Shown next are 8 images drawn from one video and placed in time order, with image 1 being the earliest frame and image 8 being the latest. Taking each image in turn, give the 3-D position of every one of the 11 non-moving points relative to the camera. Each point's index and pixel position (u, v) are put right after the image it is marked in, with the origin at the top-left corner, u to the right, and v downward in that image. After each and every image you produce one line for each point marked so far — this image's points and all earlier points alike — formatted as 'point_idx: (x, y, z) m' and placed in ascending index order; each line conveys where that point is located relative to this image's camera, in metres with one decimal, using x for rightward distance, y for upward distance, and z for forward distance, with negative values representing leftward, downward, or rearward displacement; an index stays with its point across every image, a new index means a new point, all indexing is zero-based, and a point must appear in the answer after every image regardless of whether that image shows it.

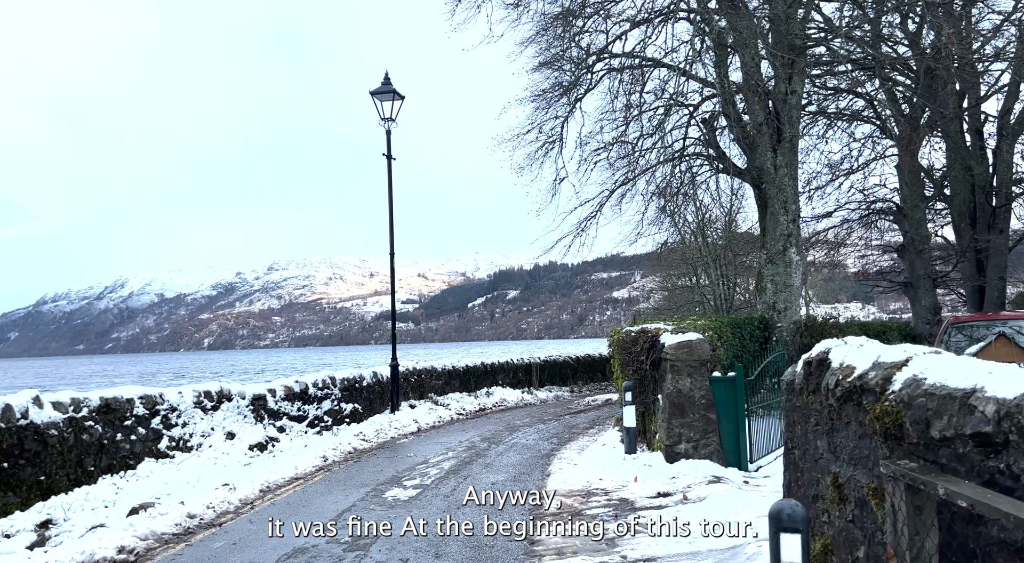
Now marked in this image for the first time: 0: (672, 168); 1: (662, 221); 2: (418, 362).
0: (+2.9, +2.0, +18.0) m
1: (+2.8, +1.1, +19.4) m
2: (-1.4, -1.3, +15.1) m
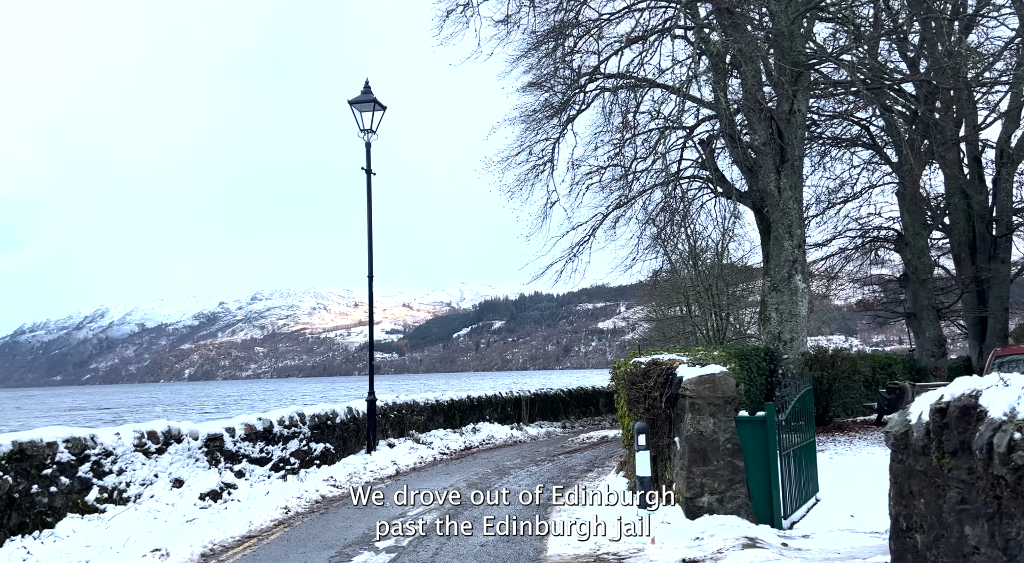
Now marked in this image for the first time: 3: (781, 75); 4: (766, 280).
0: (+2.6, +1.5, +17.2) m
1: (+2.6, +0.6, +18.6) m
2: (-1.6, -1.7, +14.1) m
3: (+3.8, +2.9, +14.1) m
4: (+3.7, 0.0, +14.5) m
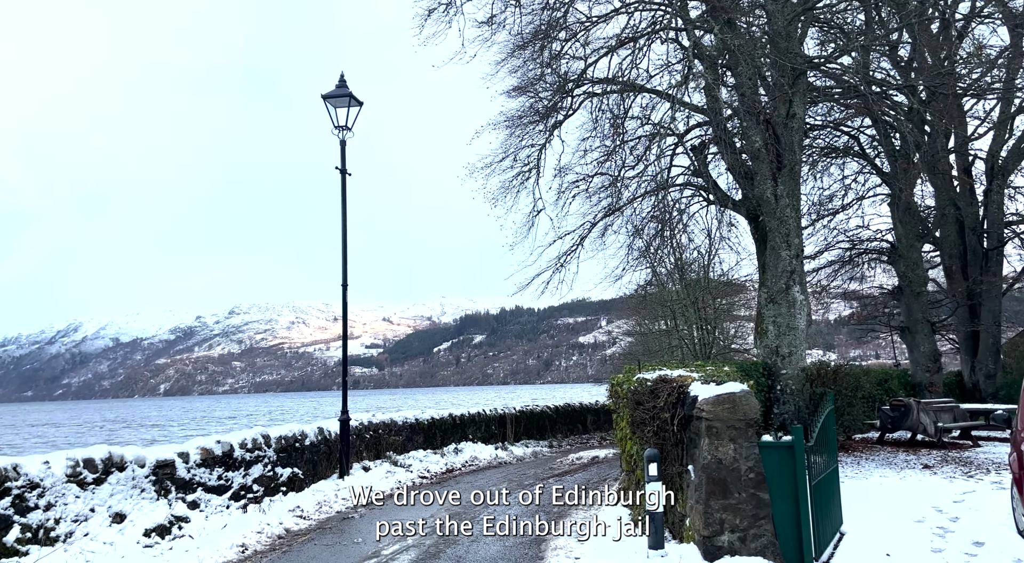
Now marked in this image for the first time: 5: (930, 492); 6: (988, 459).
0: (+2.4, +1.4, +16.5) m
1: (+2.3, +0.4, +17.9) m
2: (-1.8, -1.8, +13.3) m
3: (+3.6, +2.8, +13.5) m
4: (+3.5, -0.1, +13.8) m
5: (+4.0, -2.0, +9.3) m
6: (+5.4, -2.0, +11.3) m
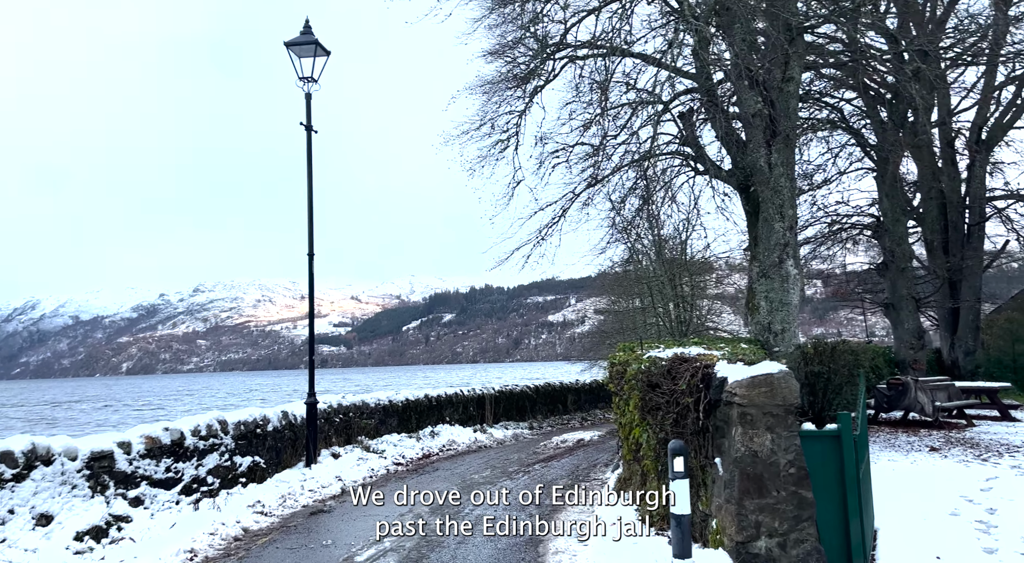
0: (+2.0, +1.8, +15.8) m
1: (+1.8, +0.8, +17.2) m
2: (-2.1, -1.5, +12.5) m
3: (+3.3, +3.1, +12.7) m
4: (+3.2, +0.2, +13.1) m
5: (+3.8, -1.7, +8.6) m
6: (+5.2, -1.7, +10.8) m
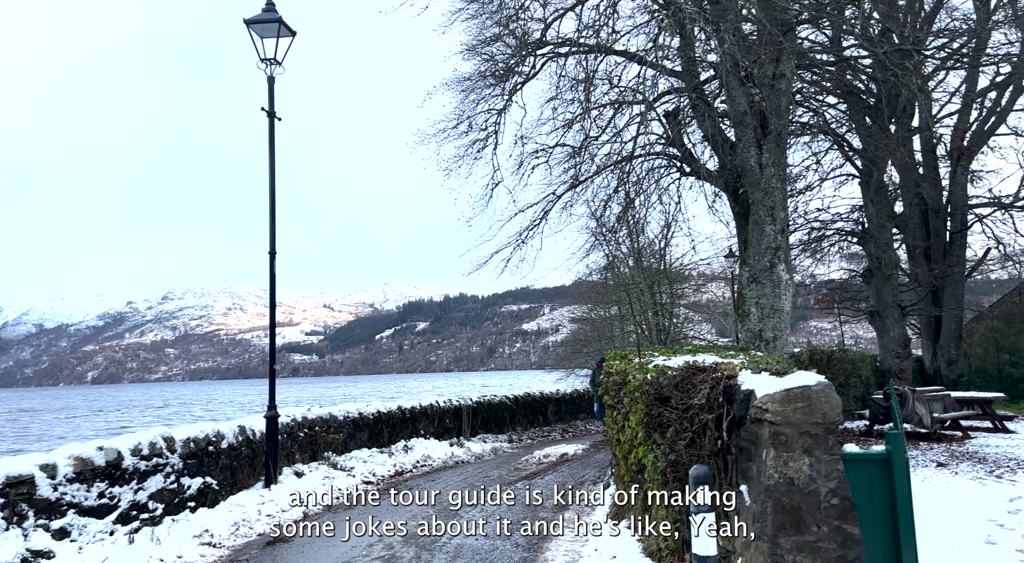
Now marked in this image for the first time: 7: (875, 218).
0: (+1.7, +1.7, +15.2) m
1: (+1.5, +0.7, +16.5) m
2: (-2.4, -1.5, +11.8) m
3: (+3.1, +3.0, +12.2) m
4: (+2.9, +0.1, +12.5) m
5: (+3.7, -1.8, +8.1) m
6: (+5.0, -1.8, +10.2) m
7: (+7.1, +1.2, +19.6) m
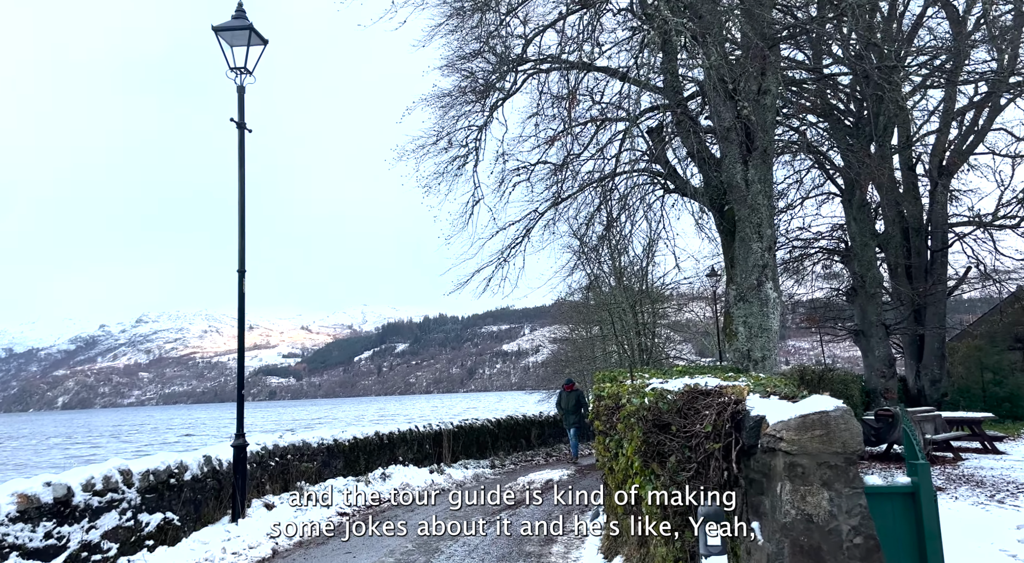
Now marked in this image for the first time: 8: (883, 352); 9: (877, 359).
0: (+1.4, +1.4, +14.9) m
1: (+1.2, +0.4, +16.2) m
2: (-2.6, -1.7, +11.3) m
3: (+2.8, +2.8, +12.0) m
4: (+2.7, -0.1, +12.2) m
5: (+3.5, -1.9, +7.7) m
6: (+4.8, -1.9, +9.9) m
7: (+6.7, +0.9, +19.4) m
8: (+7.3, -1.4, +19.6) m
9: (+7.0, -1.5, +19.1) m
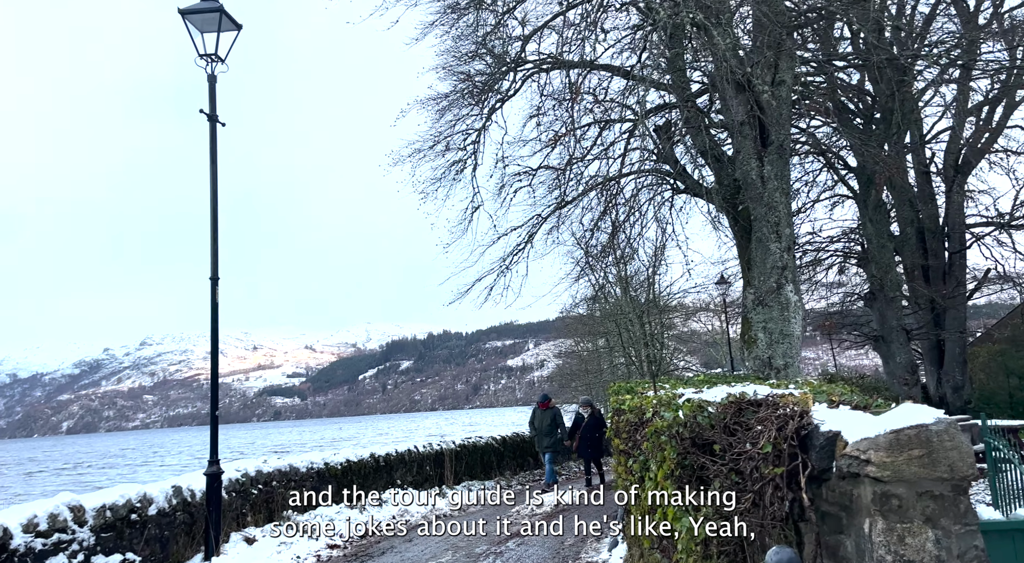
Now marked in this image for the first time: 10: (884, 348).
0: (+1.4, +1.3, +14.2) m
1: (+1.2, +0.3, +15.5) m
2: (-2.5, -1.9, +10.6) m
3: (+2.8, +2.8, +11.3) m
4: (+2.7, -0.1, +11.5) m
5: (+3.6, -1.8, +7.0) m
6: (+4.9, -1.9, +9.2) m
7: (+6.8, +0.8, +18.7) m
8: (+7.4, -1.4, +18.9) m
9: (+7.1, -1.5, +18.4) m
10: (+7.2, -1.3, +19.3) m
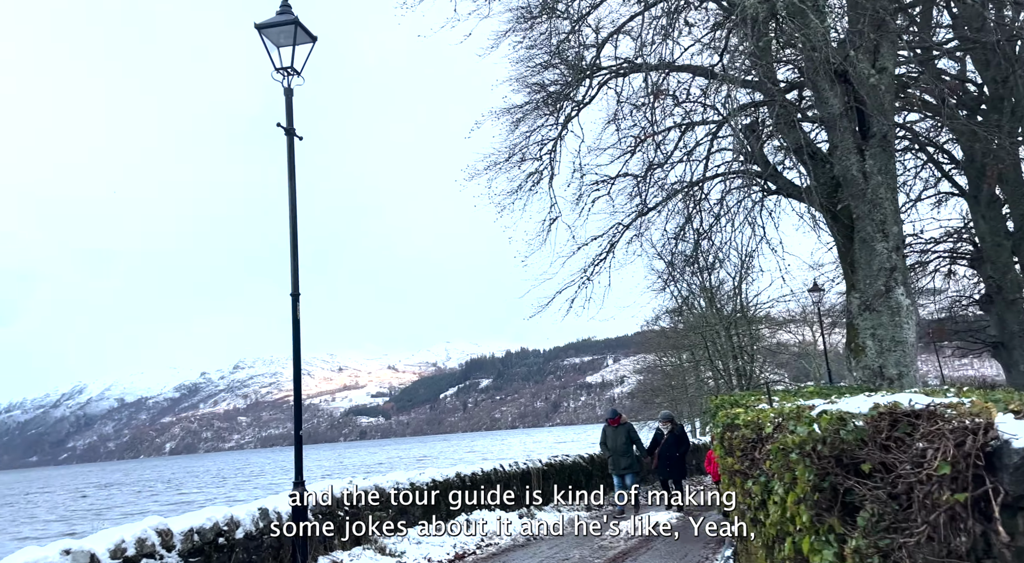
0: (+2.6, +1.2, +13.6) m
1: (+2.5, +0.1, +14.9) m
2: (-1.5, -2.0, +10.3) m
3: (+3.7, +2.8, +10.6) m
4: (+3.7, -0.2, +10.8) m
5: (+4.3, -1.8, +6.2) m
6: (+5.7, -1.9, +8.3) m
7: (+8.3, +0.8, +17.7) m
8: (+8.9, -1.5, +17.8) m
9: (+8.6, -1.6, +17.3) m
10: (+8.7, -1.3, +18.2) m
